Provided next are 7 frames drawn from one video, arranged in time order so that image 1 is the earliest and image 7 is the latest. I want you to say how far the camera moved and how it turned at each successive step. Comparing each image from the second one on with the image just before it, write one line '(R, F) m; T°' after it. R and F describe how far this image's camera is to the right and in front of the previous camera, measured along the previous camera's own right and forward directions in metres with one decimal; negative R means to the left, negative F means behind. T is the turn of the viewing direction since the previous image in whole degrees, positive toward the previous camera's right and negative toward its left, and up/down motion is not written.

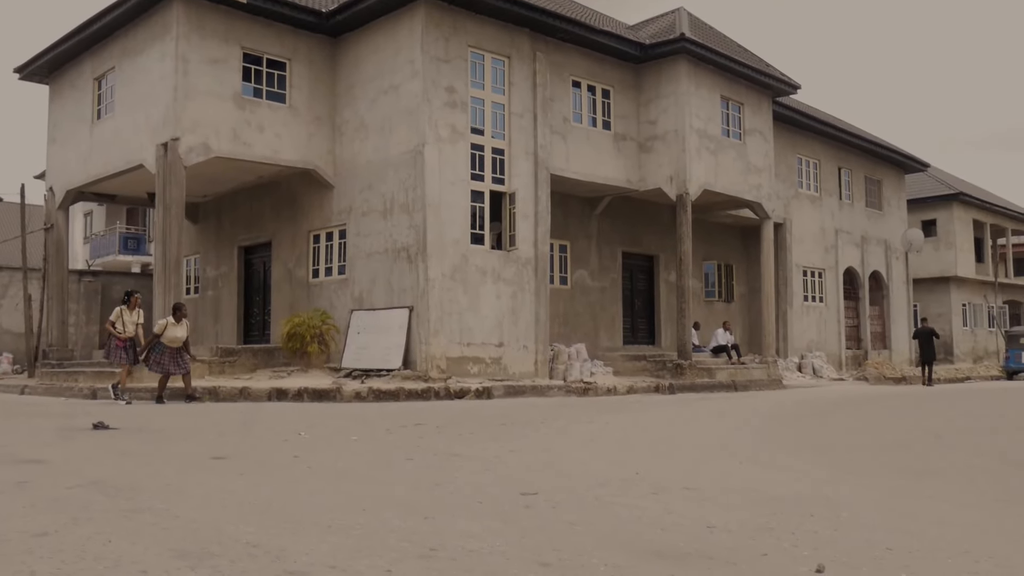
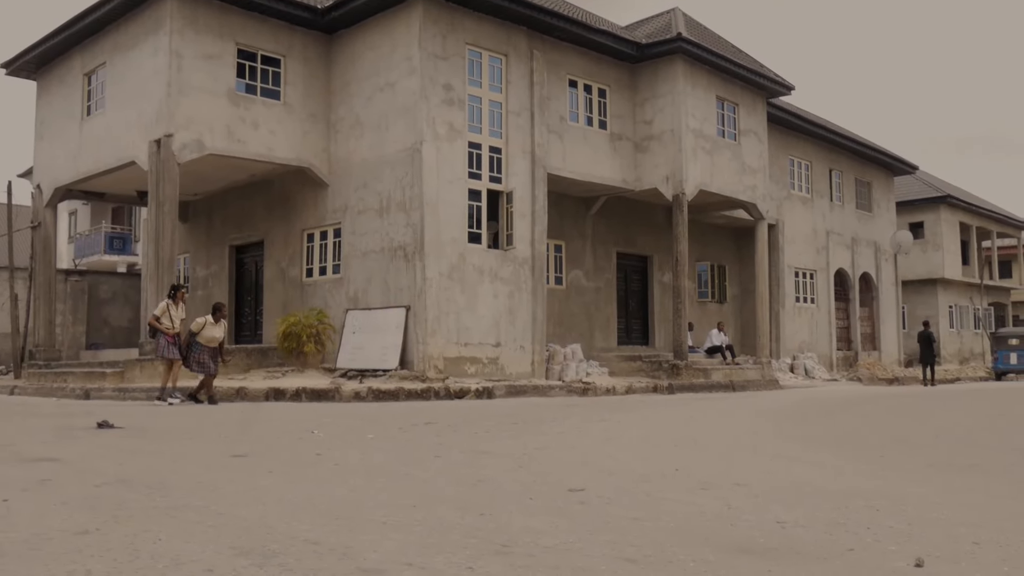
(-0.3, +0.1) m; +1°
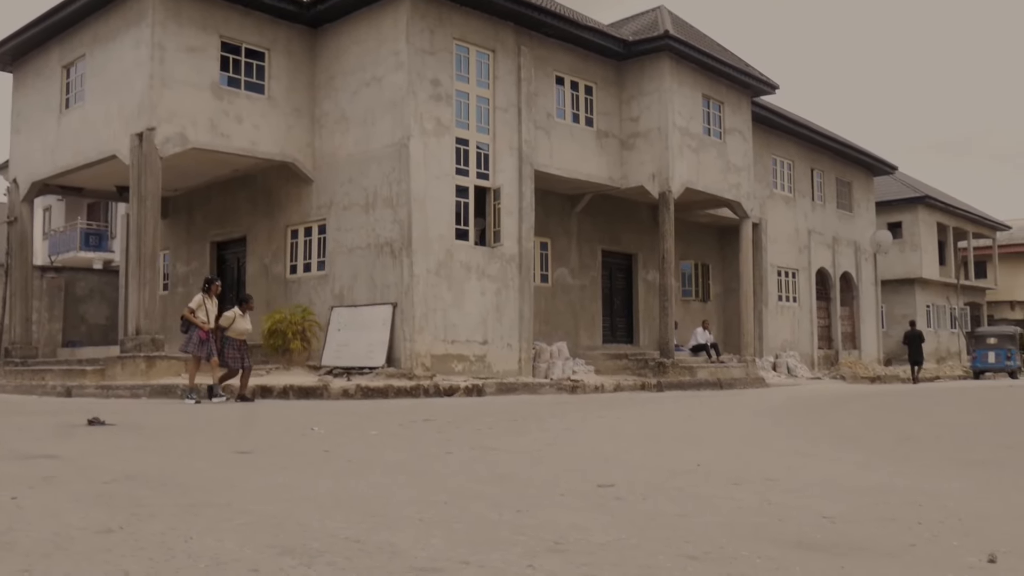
(-0.2, +0.1) m; +2°
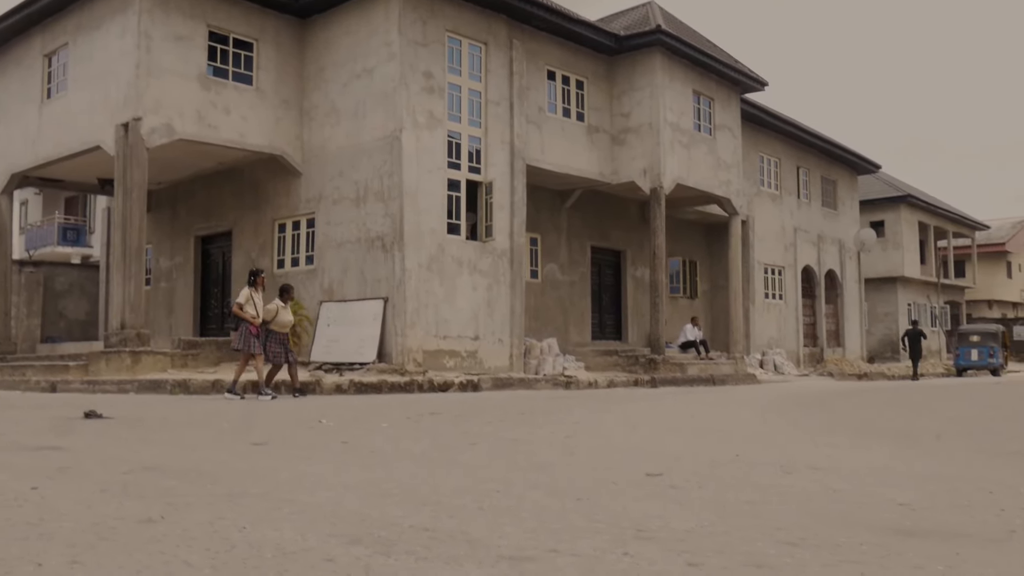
(-0.3, +0.2) m; +1°
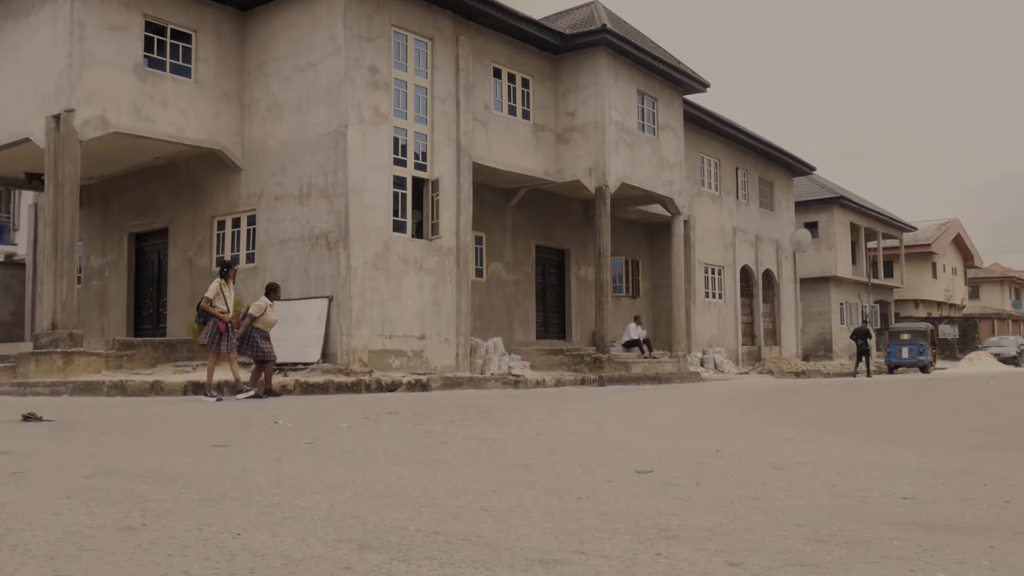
(-0.2, +0.1) m; +4°
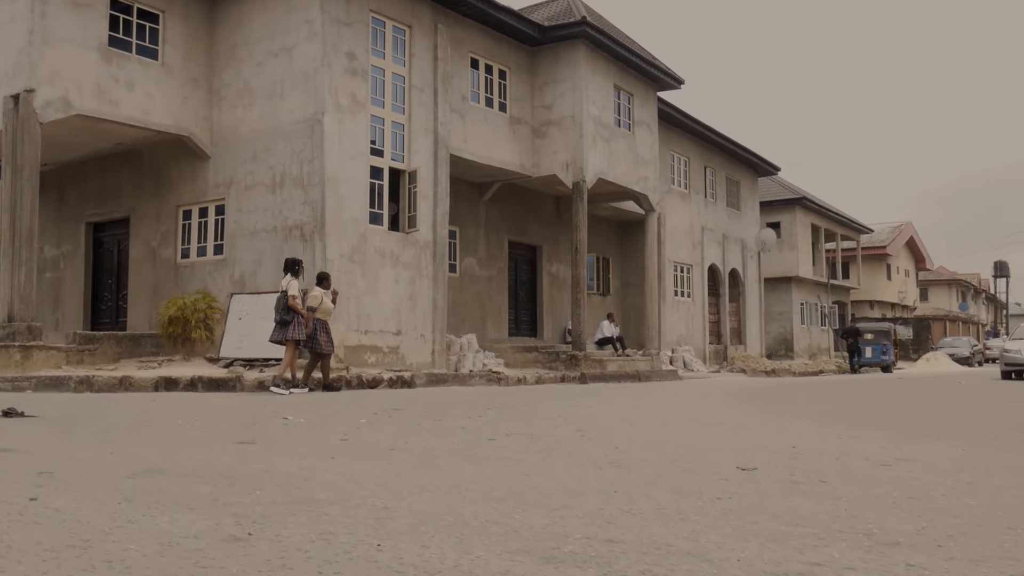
(-0.5, +0.4) m; +3°
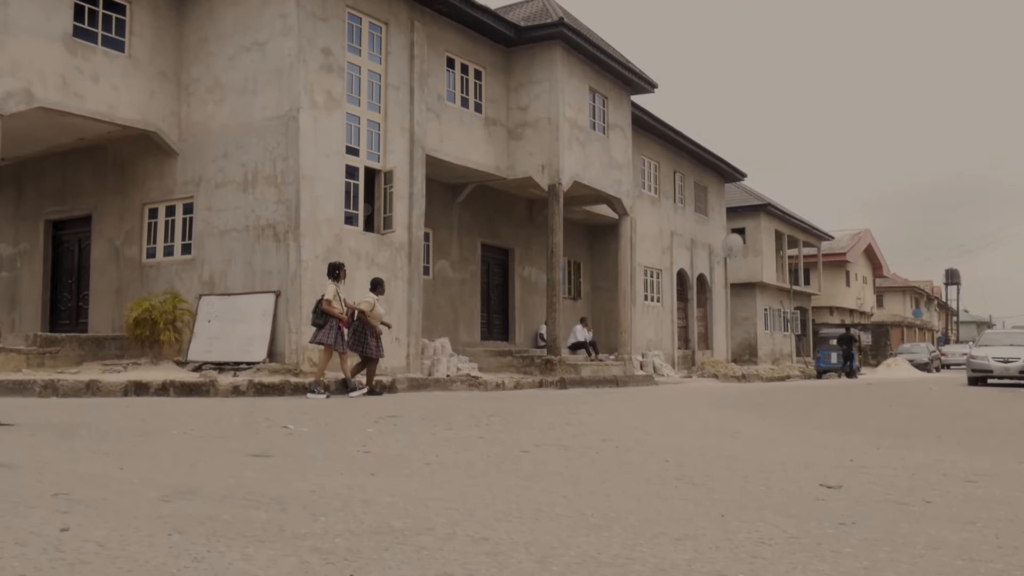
(-0.4, +0.3) m; +3°
